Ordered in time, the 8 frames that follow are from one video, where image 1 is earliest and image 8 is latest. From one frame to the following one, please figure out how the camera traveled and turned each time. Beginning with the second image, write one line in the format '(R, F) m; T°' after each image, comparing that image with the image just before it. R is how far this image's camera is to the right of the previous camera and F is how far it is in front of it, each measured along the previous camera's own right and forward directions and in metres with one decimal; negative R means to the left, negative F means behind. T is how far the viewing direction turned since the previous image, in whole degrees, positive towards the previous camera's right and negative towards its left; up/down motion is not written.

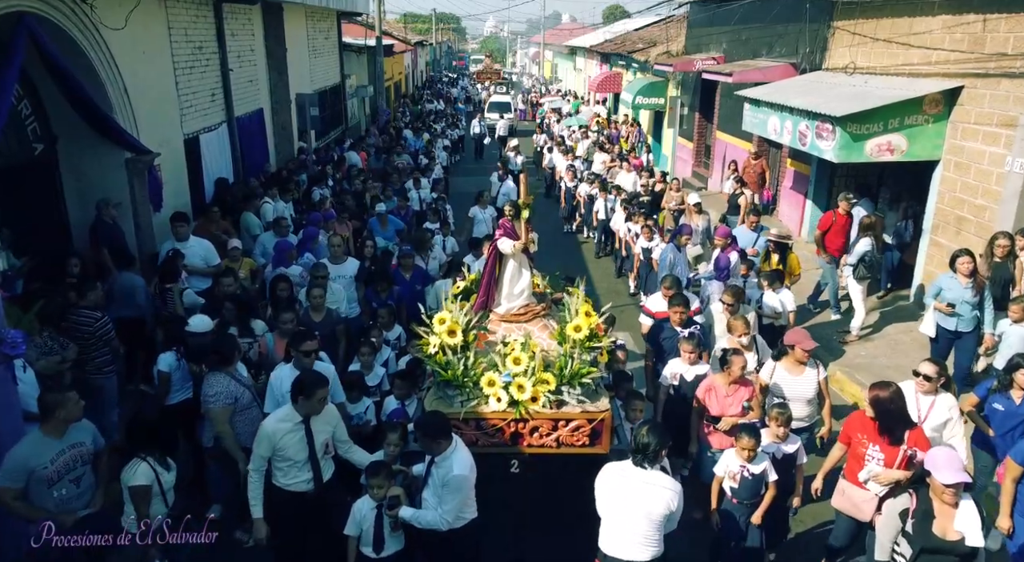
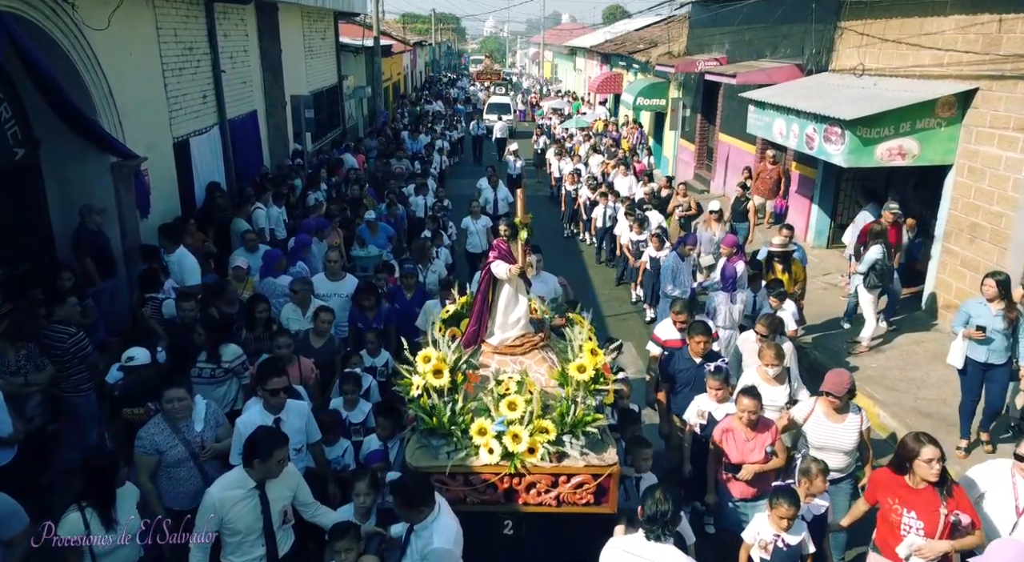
(0.0, +0.3) m; 0°
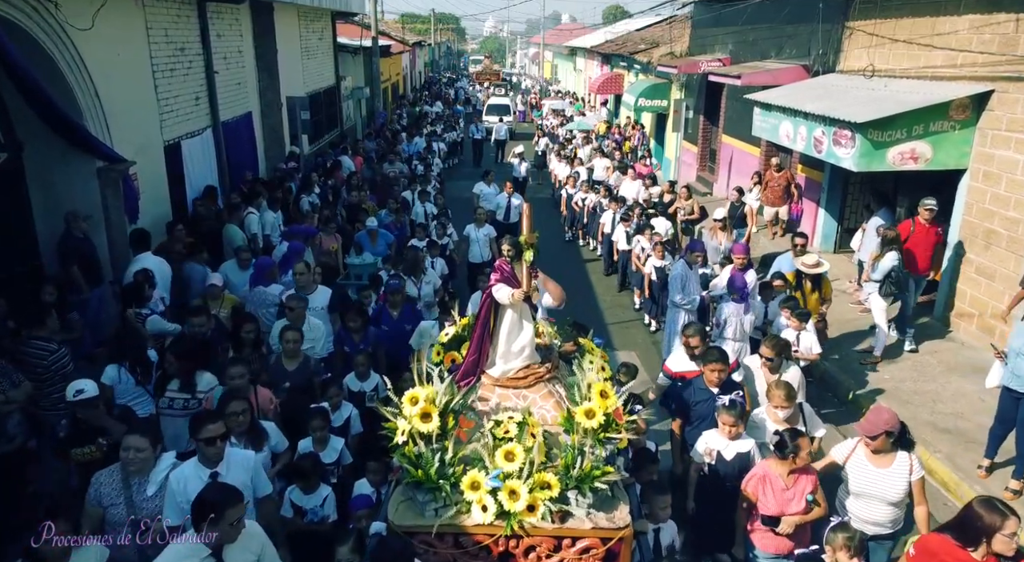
(0.0, +0.3) m; 0°
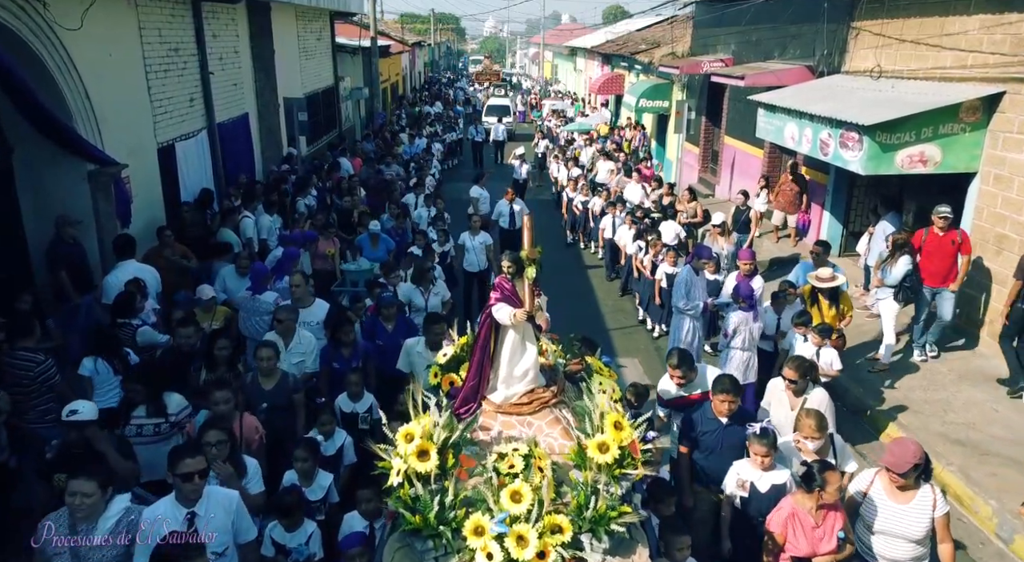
(0.0, +0.2) m; 0°
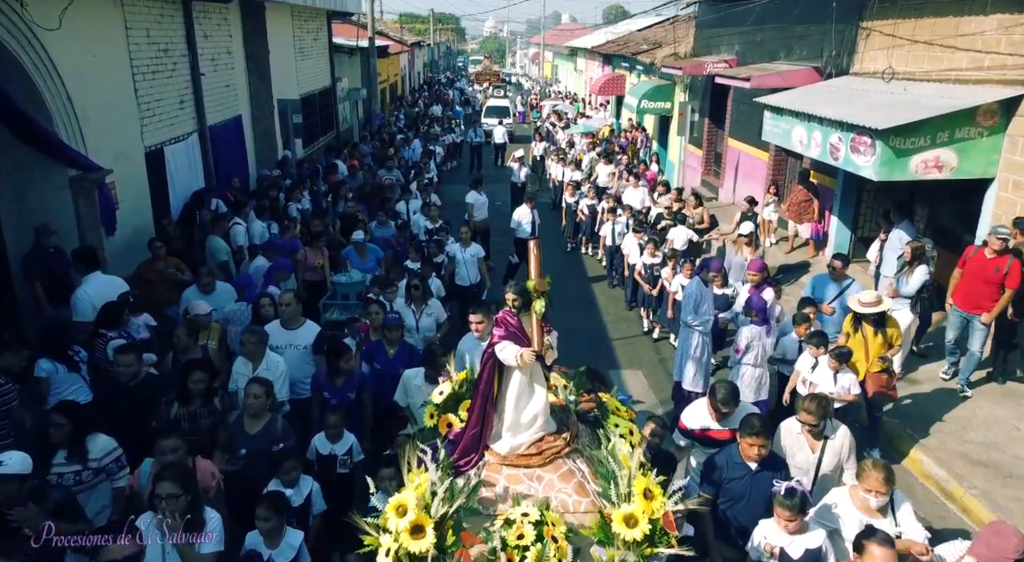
(0.0, +0.3) m; 0°
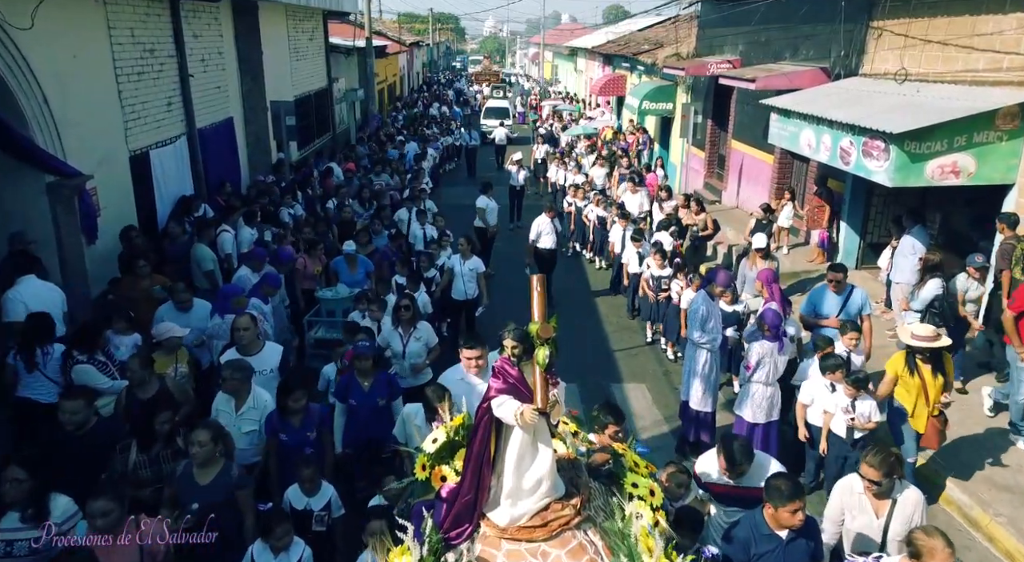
(0.0, +0.4) m; 0°
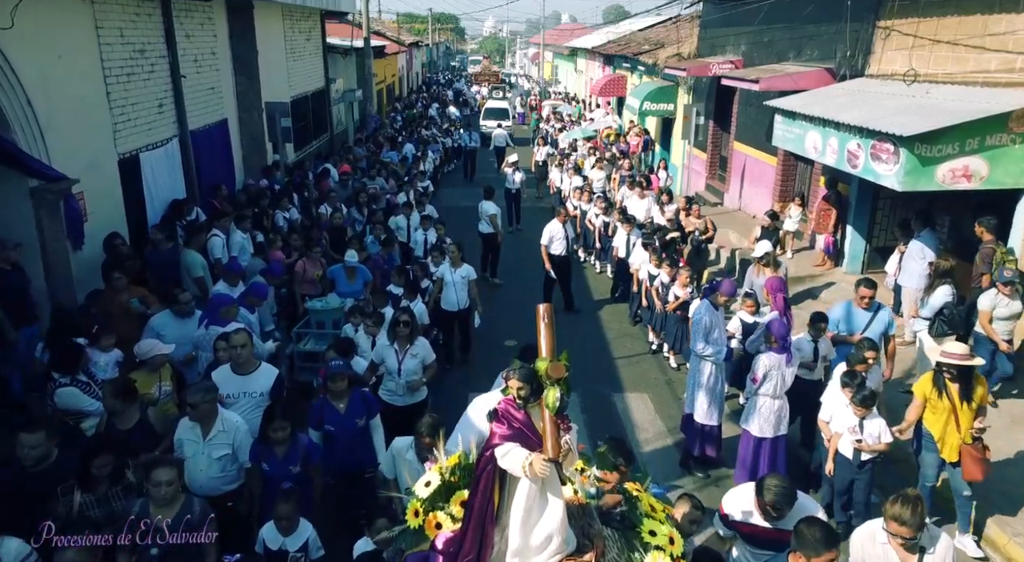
(0.0, +0.2) m; 0°
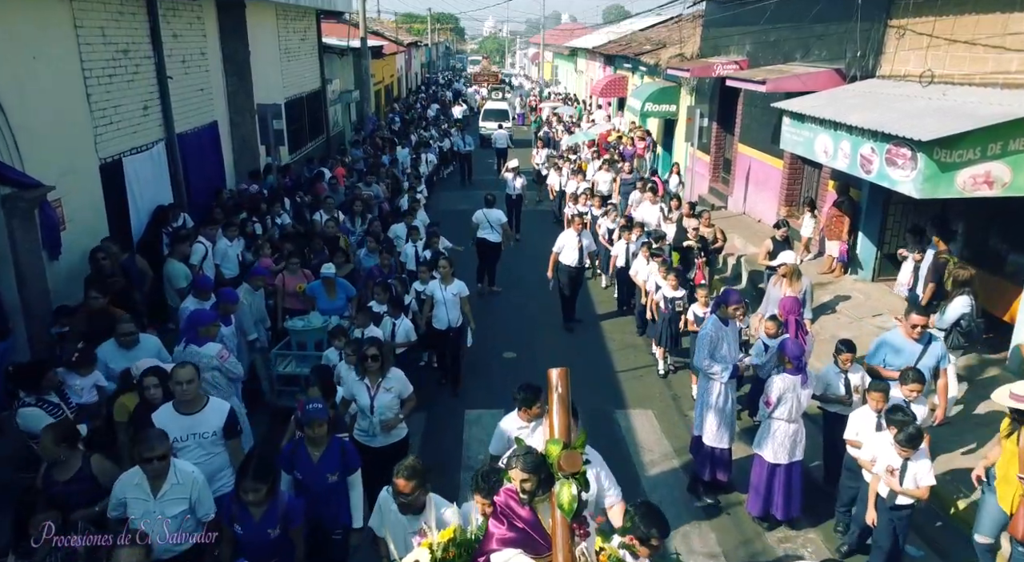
(0.0, +0.4) m; 0°
